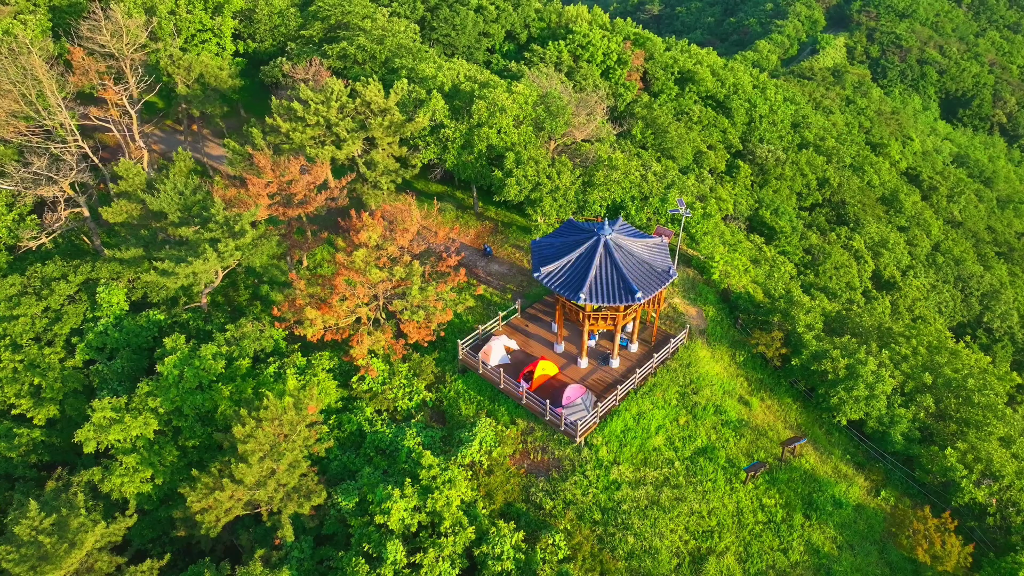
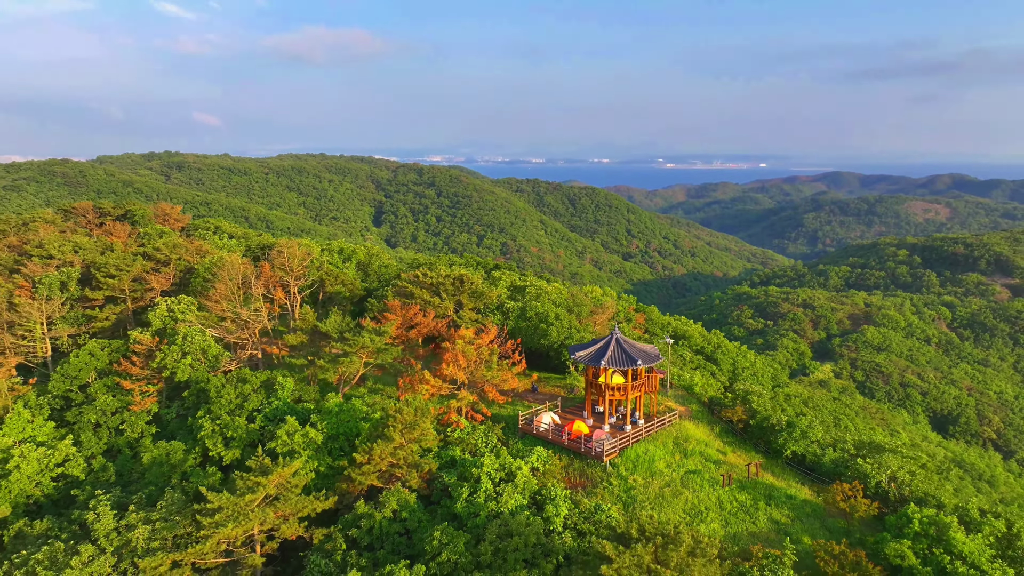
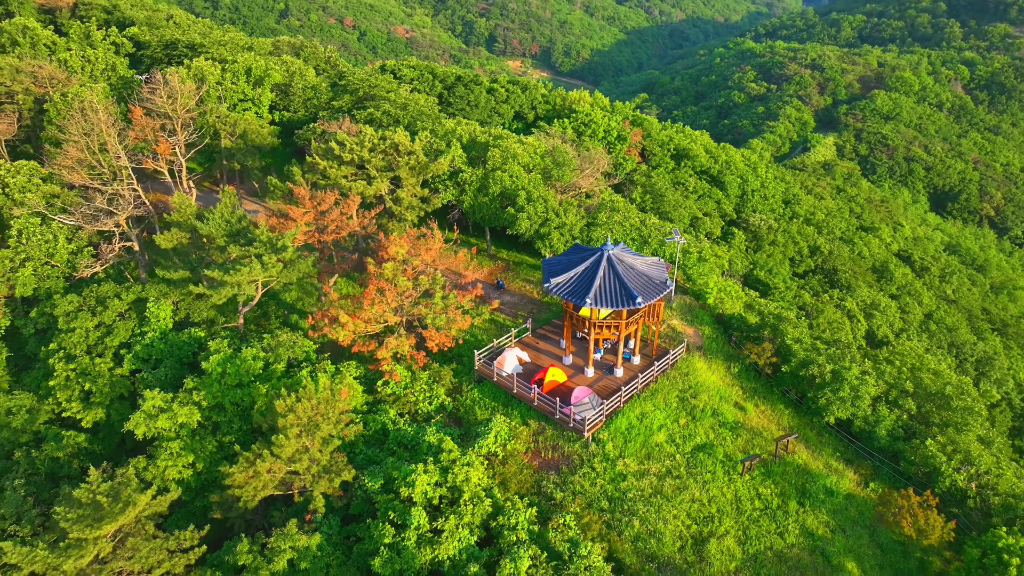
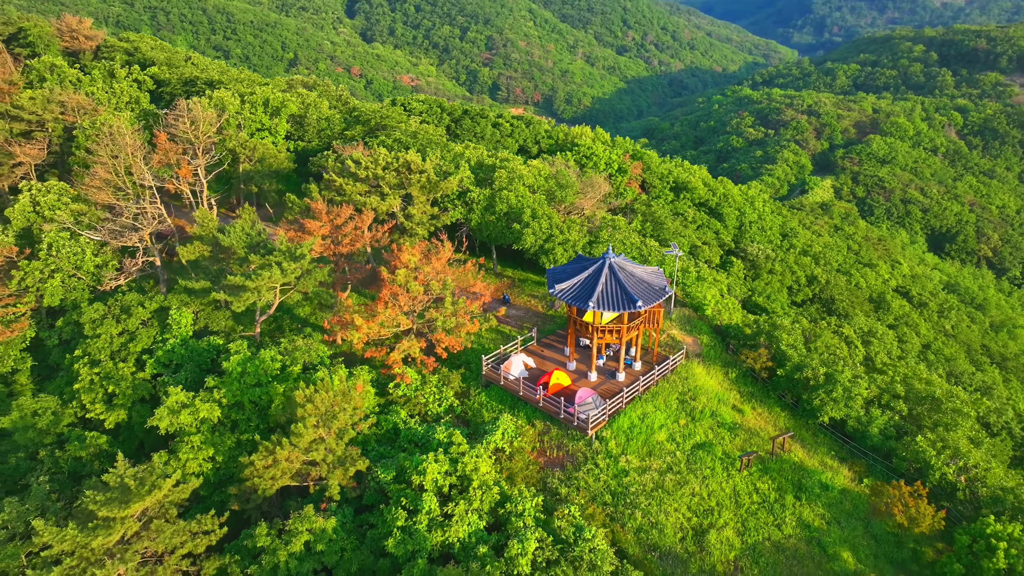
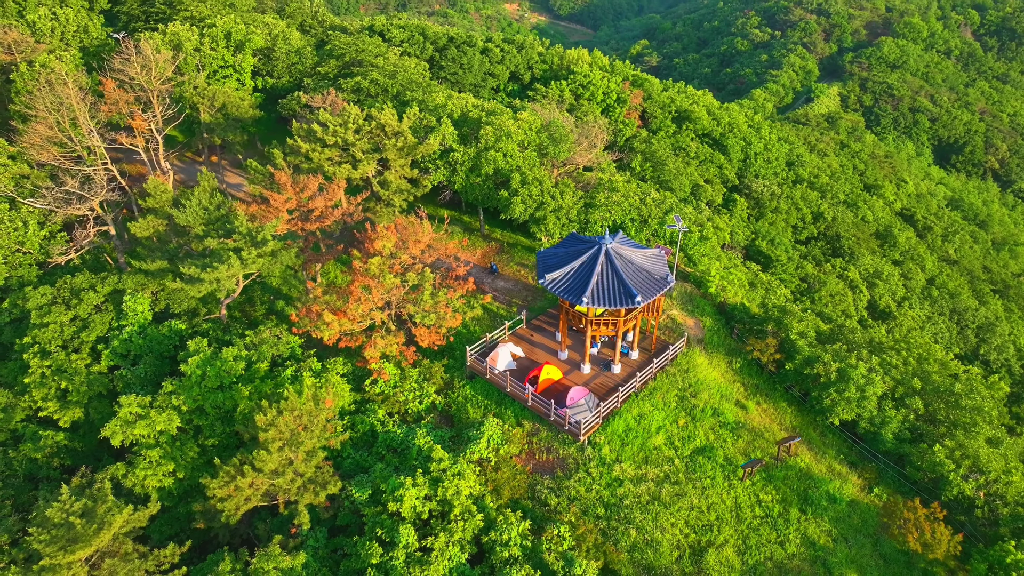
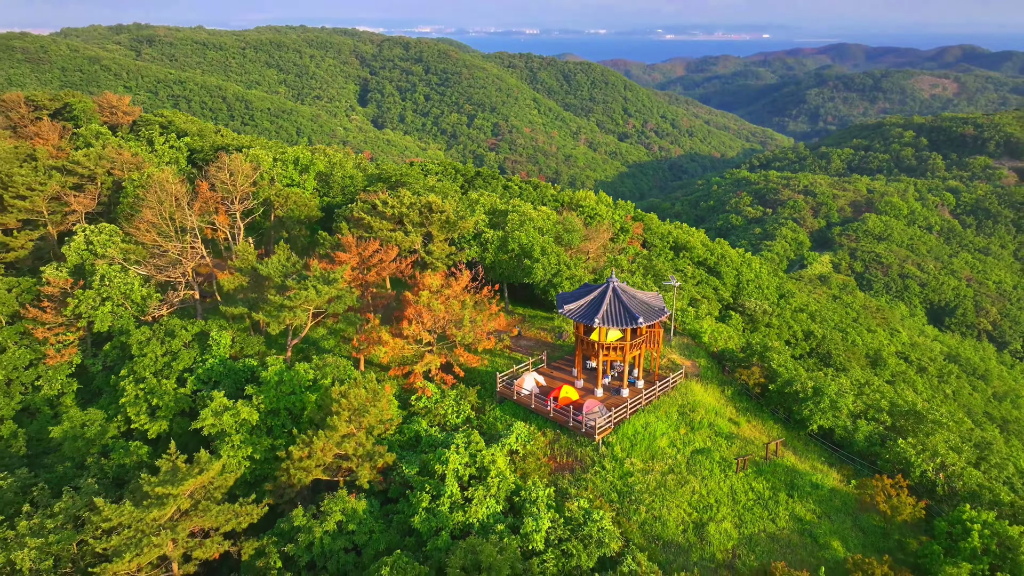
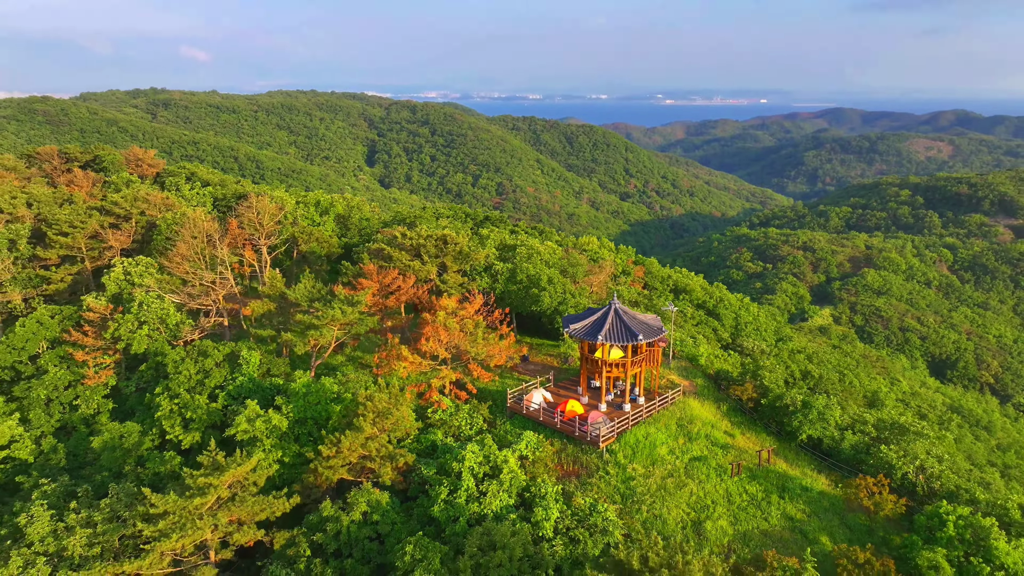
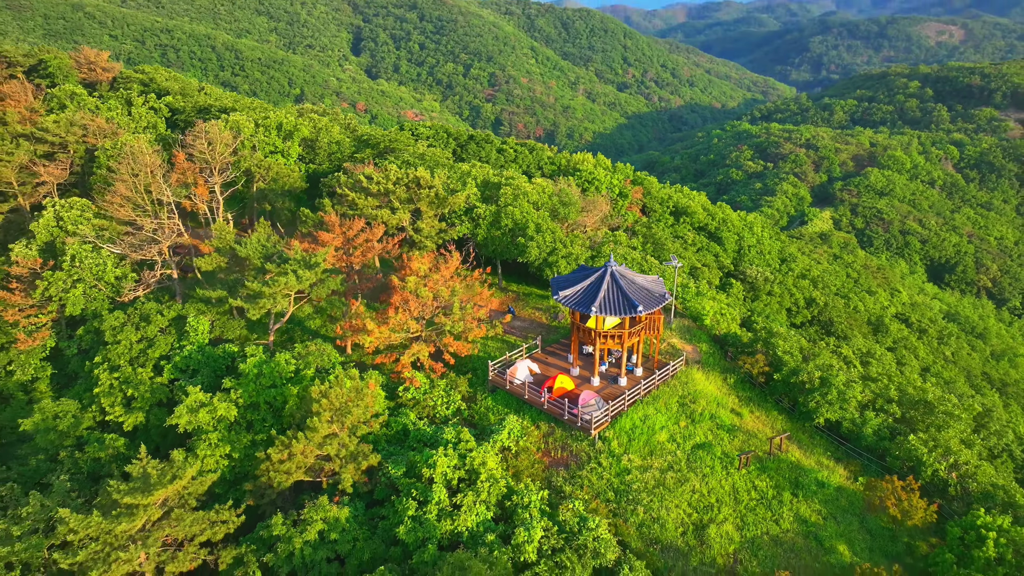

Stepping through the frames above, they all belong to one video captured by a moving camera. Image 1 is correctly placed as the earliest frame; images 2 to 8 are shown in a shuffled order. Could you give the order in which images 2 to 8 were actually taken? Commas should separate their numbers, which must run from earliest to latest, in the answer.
5, 3, 4, 8, 6, 7, 2
